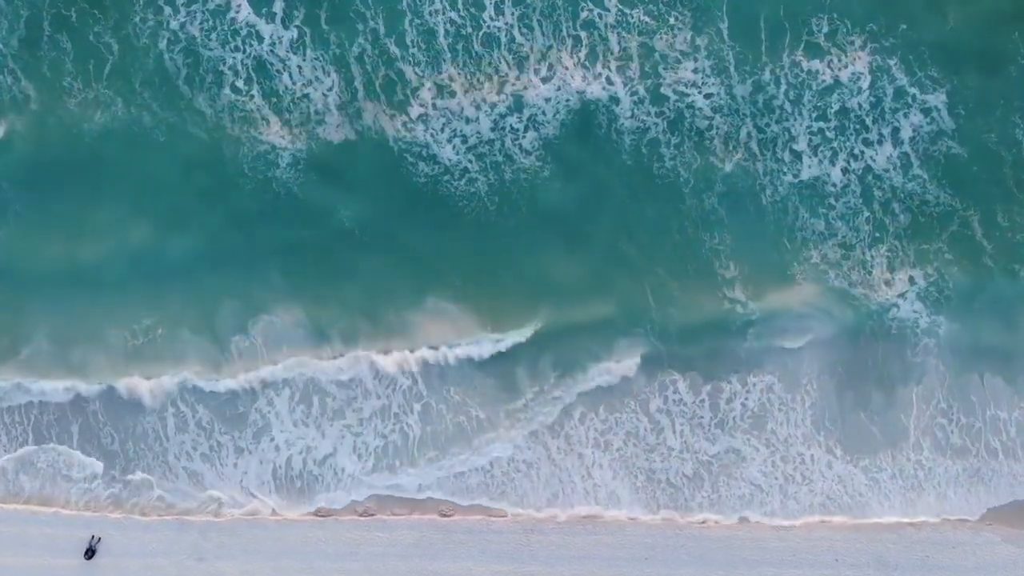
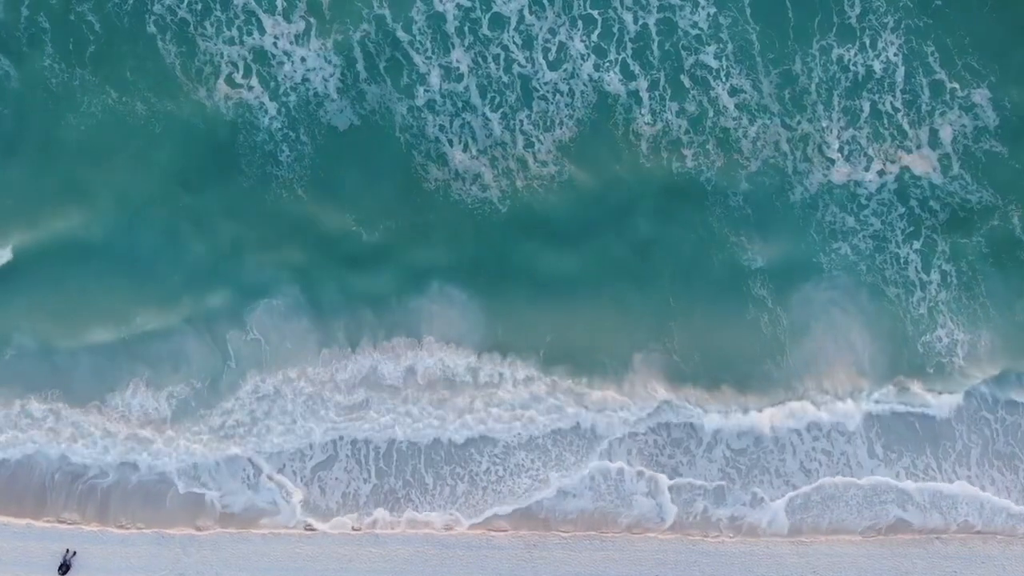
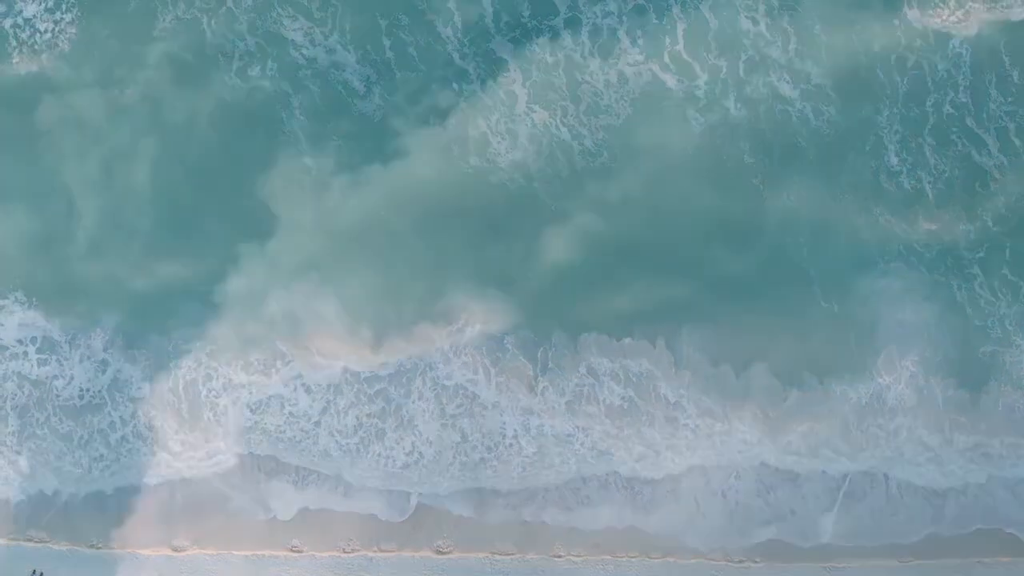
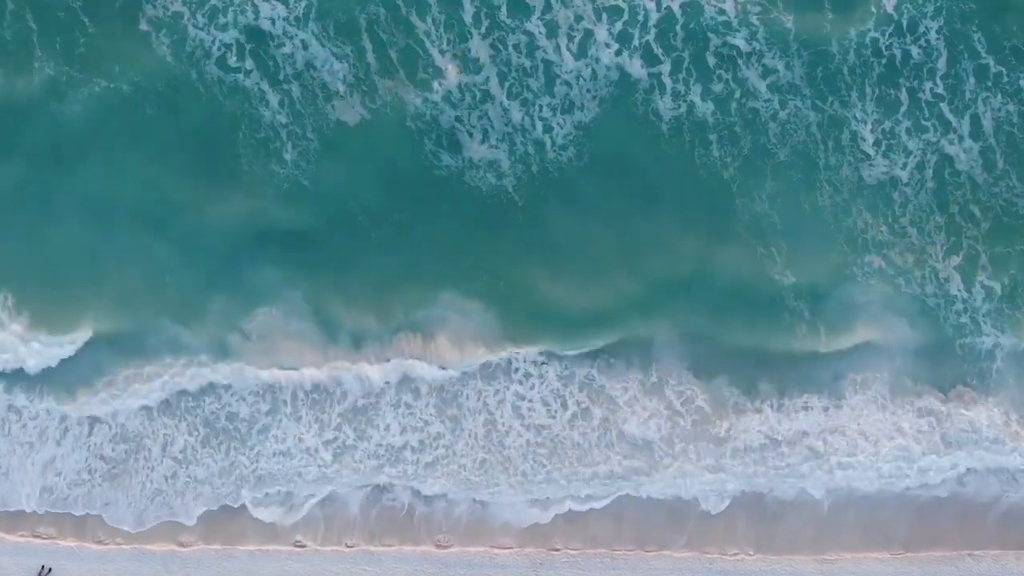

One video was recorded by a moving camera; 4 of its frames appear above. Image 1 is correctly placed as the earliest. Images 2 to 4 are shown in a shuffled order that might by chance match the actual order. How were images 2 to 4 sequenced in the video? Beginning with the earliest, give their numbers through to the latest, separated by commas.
2, 4, 3
